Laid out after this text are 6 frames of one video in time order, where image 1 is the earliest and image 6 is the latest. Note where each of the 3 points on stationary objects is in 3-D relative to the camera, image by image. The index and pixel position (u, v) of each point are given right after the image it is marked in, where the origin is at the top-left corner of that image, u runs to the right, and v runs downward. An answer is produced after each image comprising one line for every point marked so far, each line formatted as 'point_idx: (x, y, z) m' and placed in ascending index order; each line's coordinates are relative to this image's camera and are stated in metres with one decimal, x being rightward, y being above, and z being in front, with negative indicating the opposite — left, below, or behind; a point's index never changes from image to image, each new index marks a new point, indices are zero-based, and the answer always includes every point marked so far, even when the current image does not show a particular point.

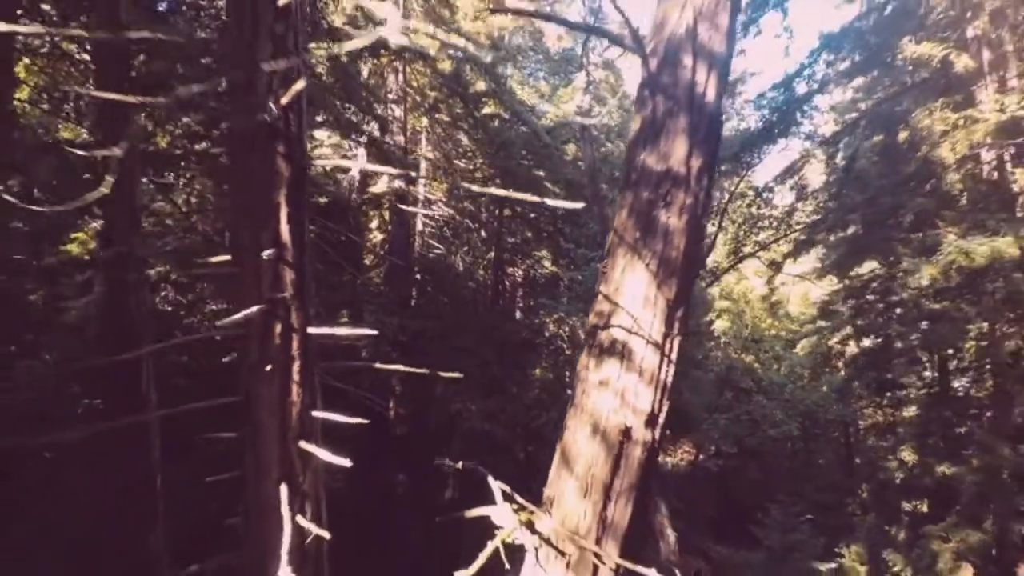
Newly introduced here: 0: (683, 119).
0: (+0.8, +0.8, +2.9) m
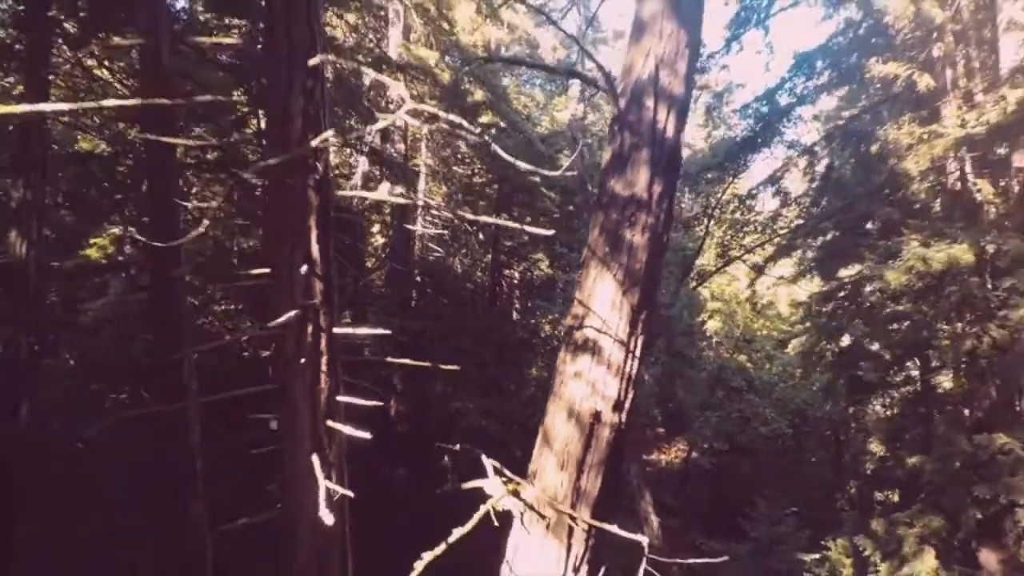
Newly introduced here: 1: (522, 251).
0: (+0.7, +0.8, +3.5) m
1: (+0.2, +0.8, +13.1) m
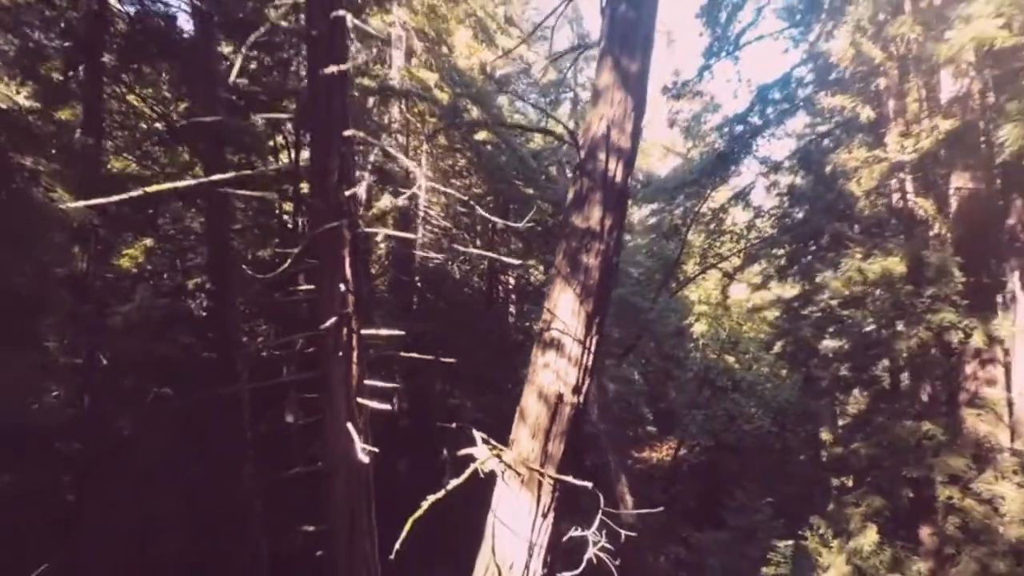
0: (+0.6, +0.7, +4.5) m
1: (0.0, +0.6, +14.1) m
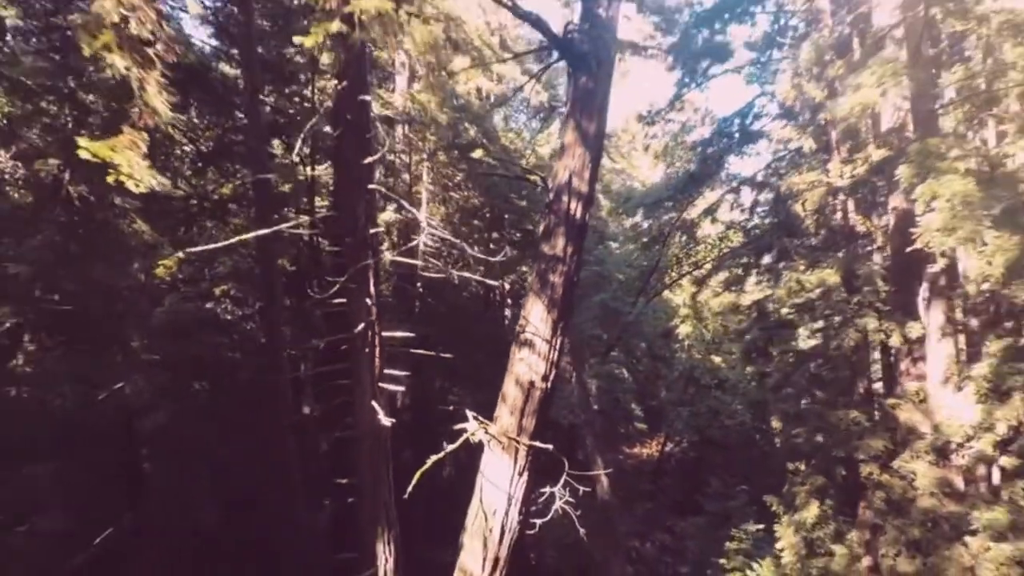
0: (+0.5, +0.6, +5.8) m
1: (-0.1, +0.5, +15.5) m
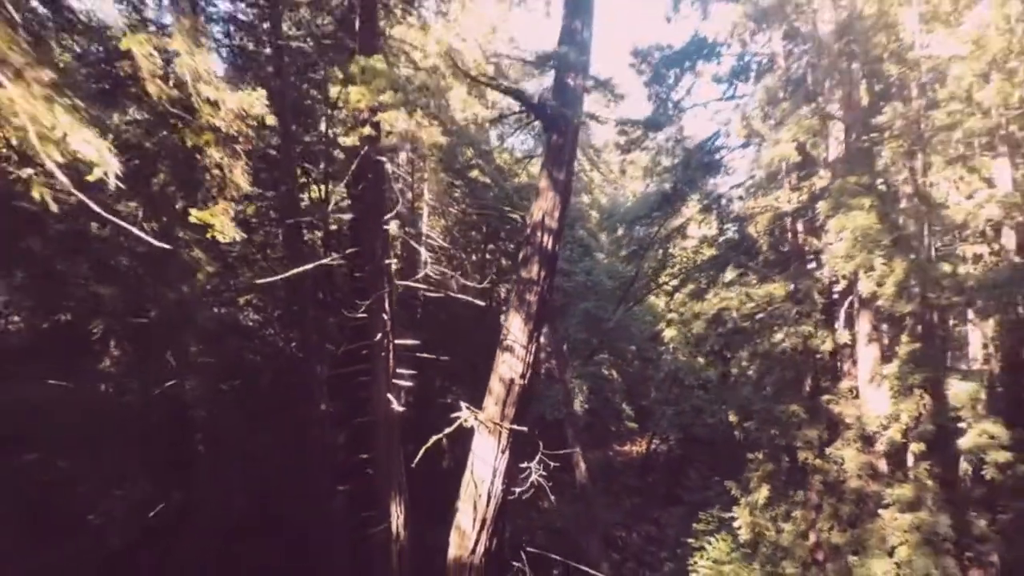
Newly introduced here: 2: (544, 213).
0: (+0.3, +0.4, +7.3) m
1: (-0.3, +0.3, +17.0) m
2: (+0.4, +0.9, +7.4) m
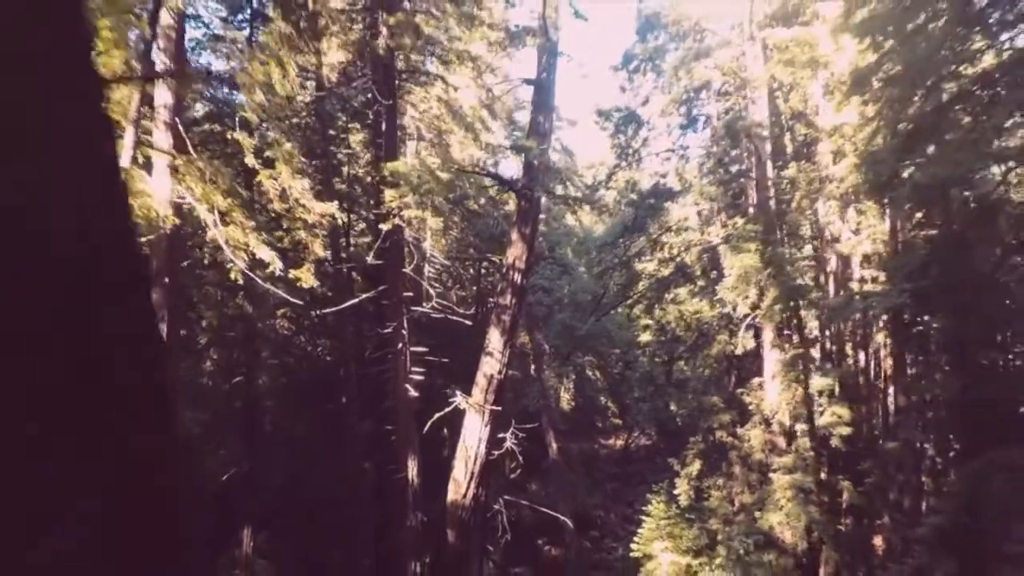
0: (0.0, 0.0, +10.4) m
1: (-0.6, -0.1, +20.1) m
2: (+0.1, +0.5, +10.5) m
